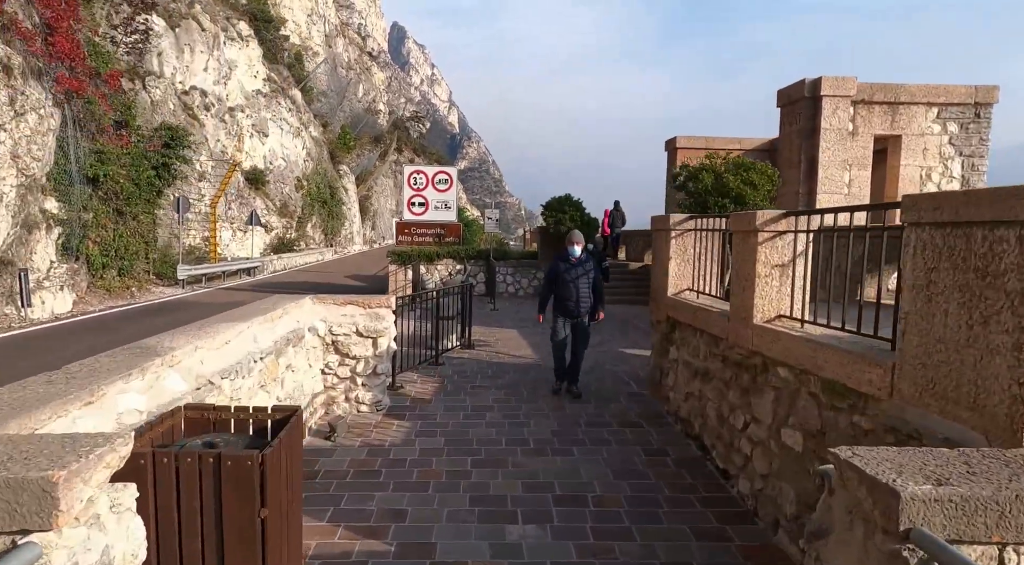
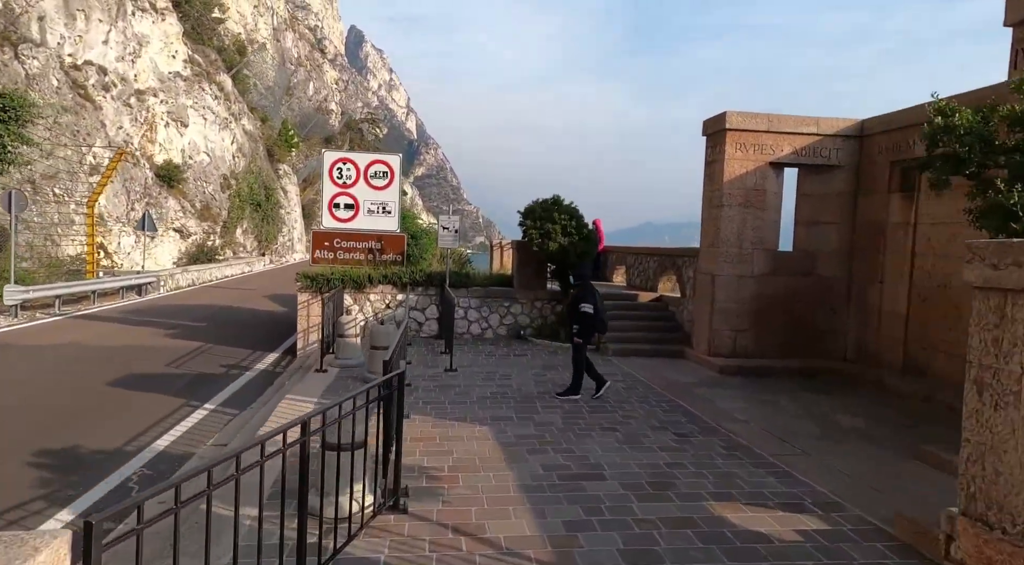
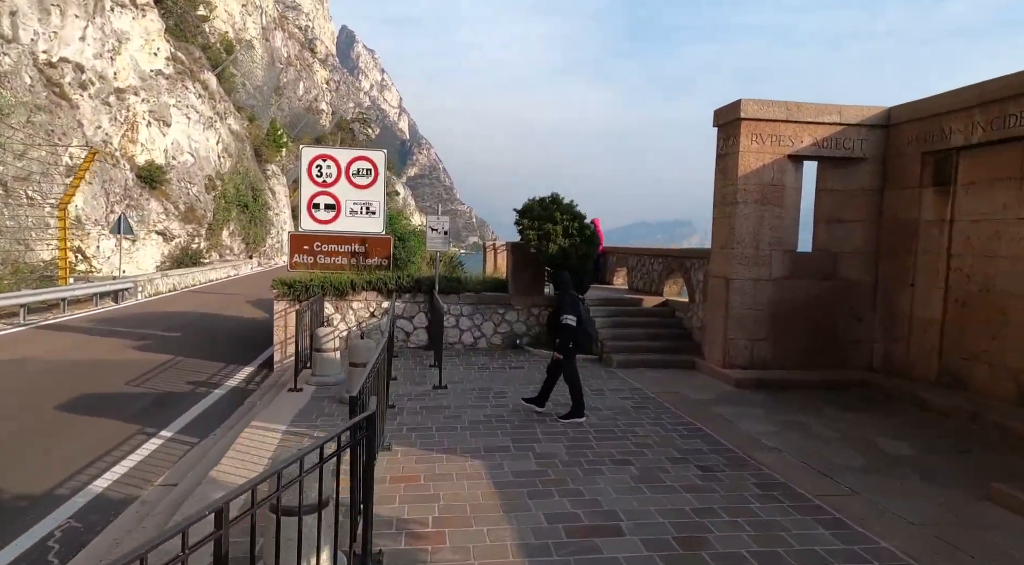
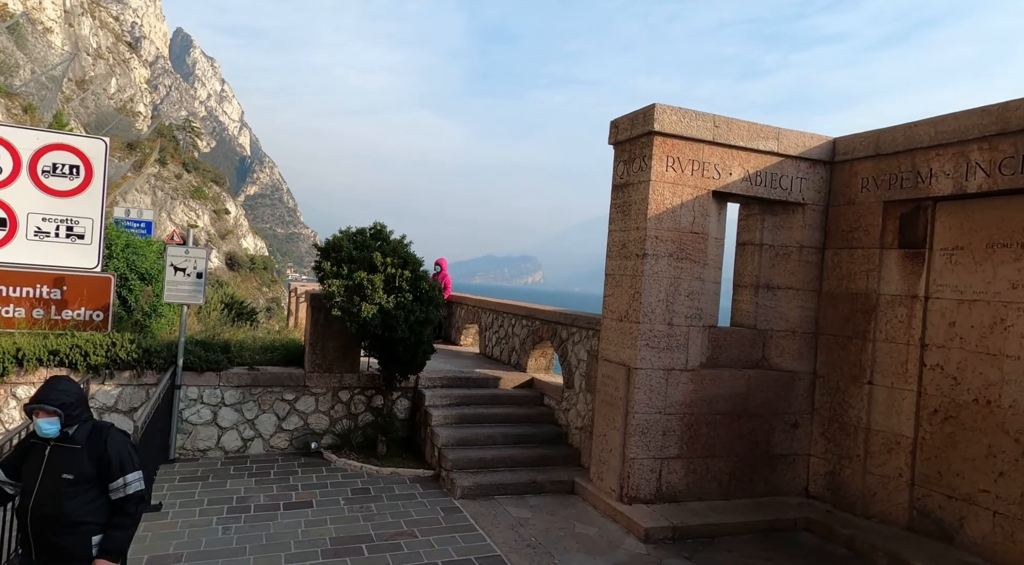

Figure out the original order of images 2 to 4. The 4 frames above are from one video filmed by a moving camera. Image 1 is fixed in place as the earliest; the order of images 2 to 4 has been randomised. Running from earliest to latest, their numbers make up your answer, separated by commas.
2, 3, 4
